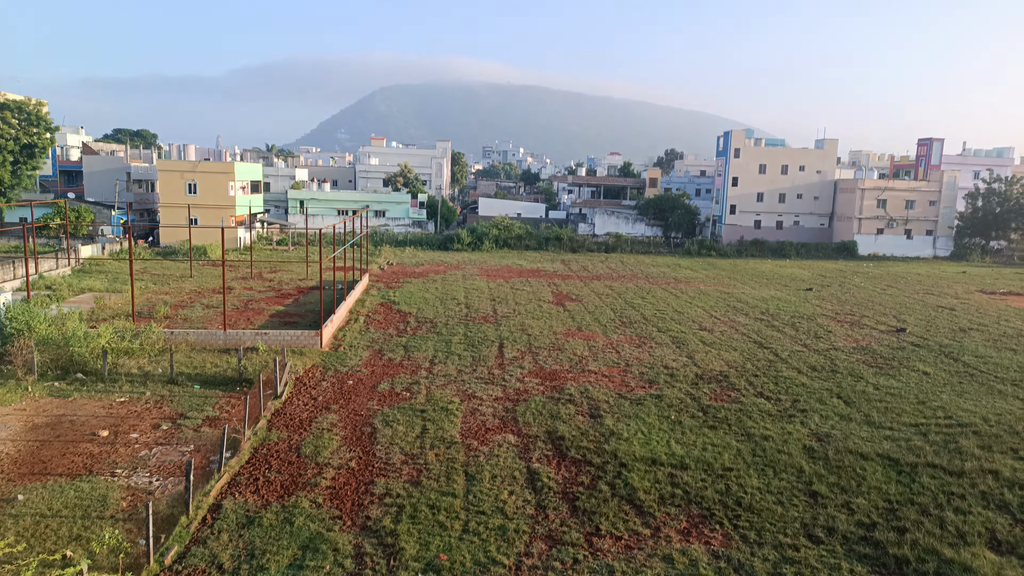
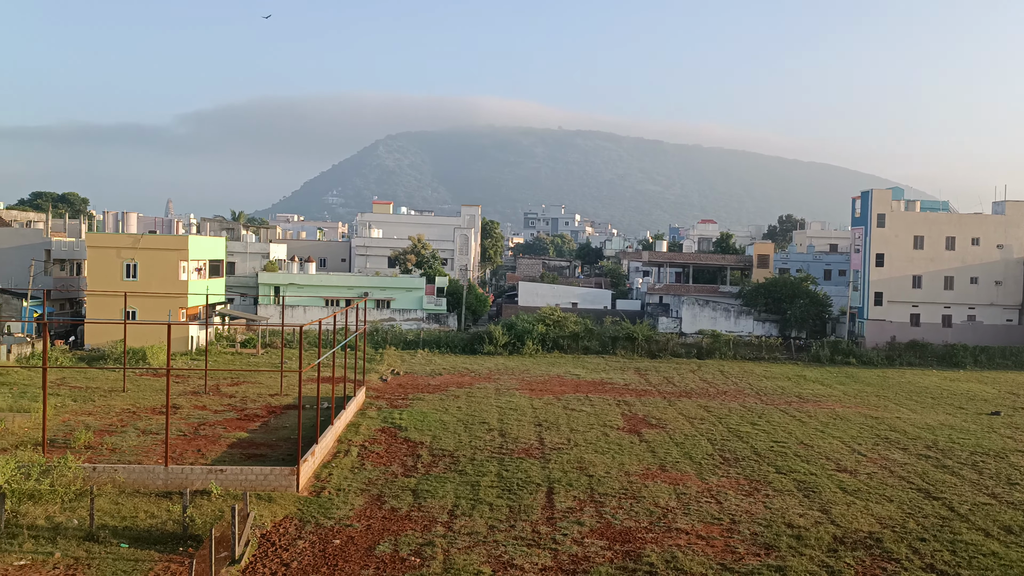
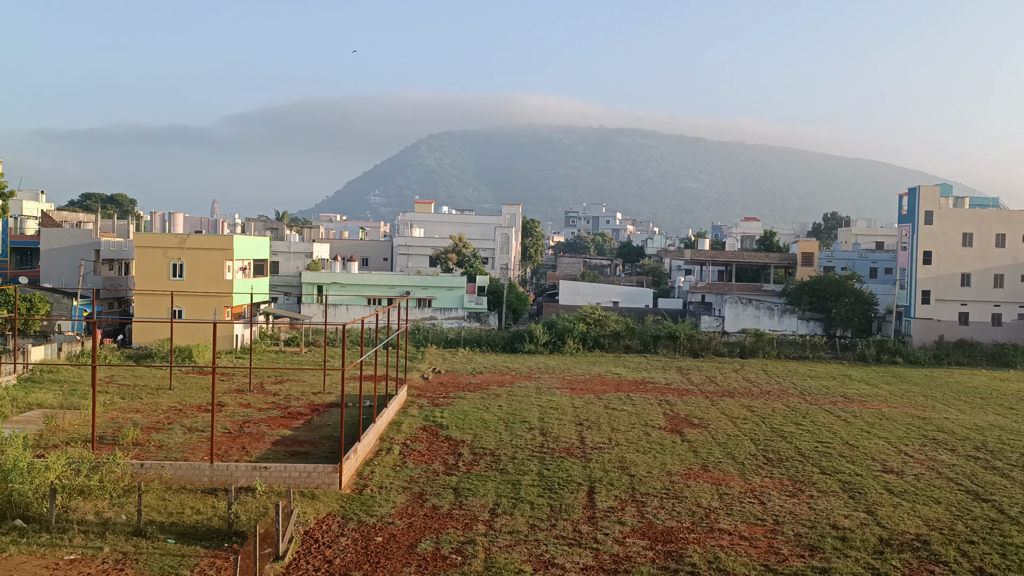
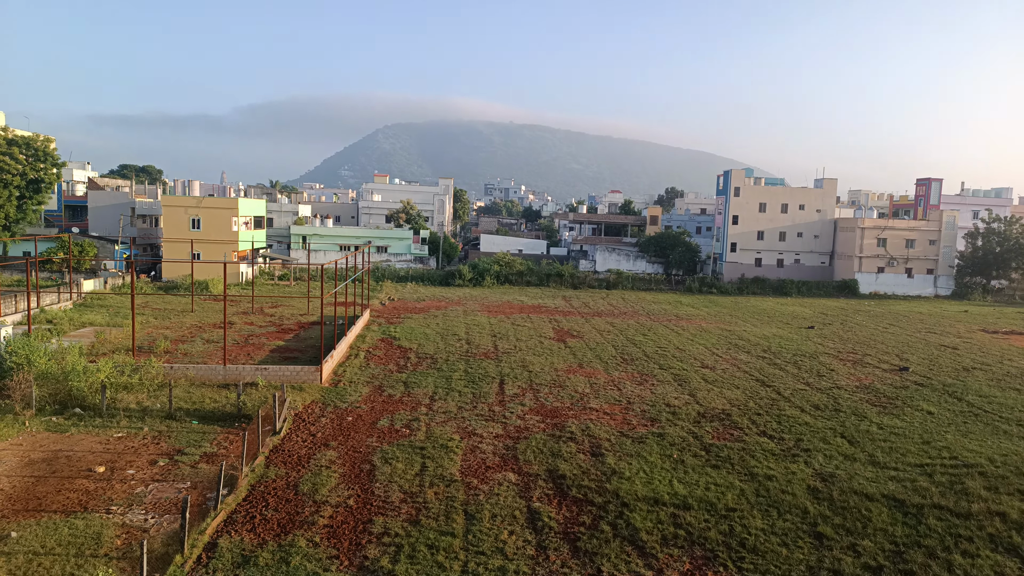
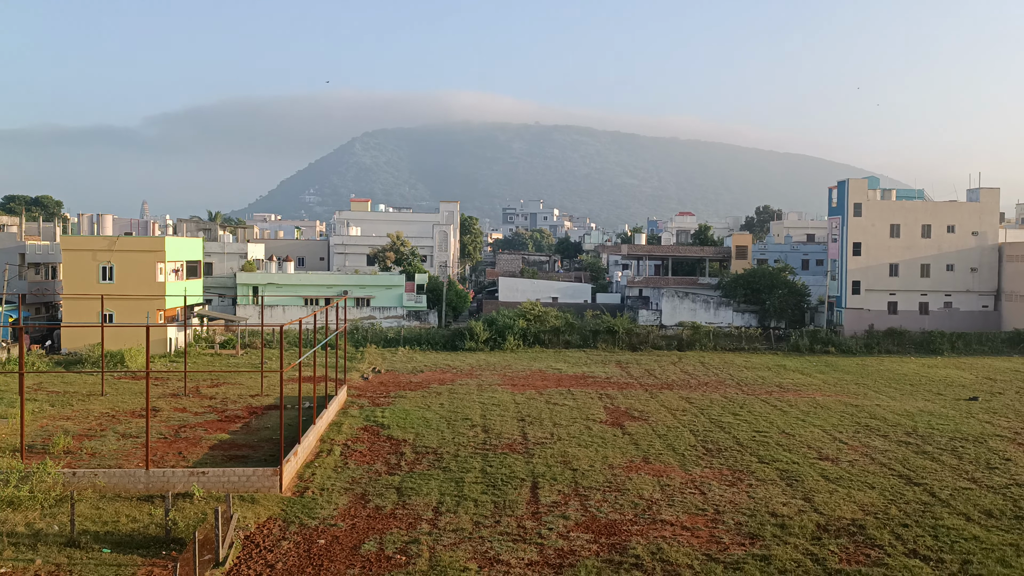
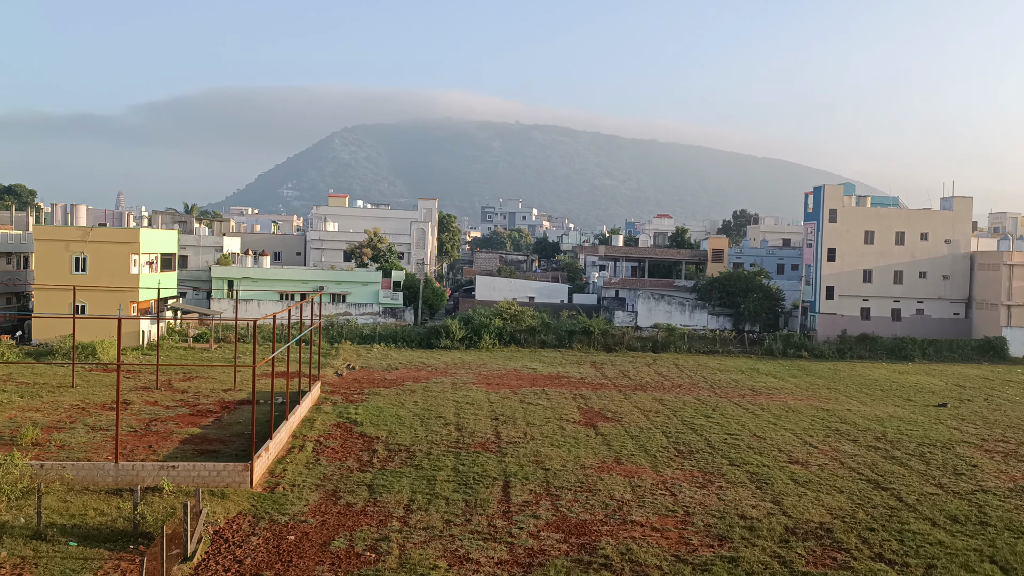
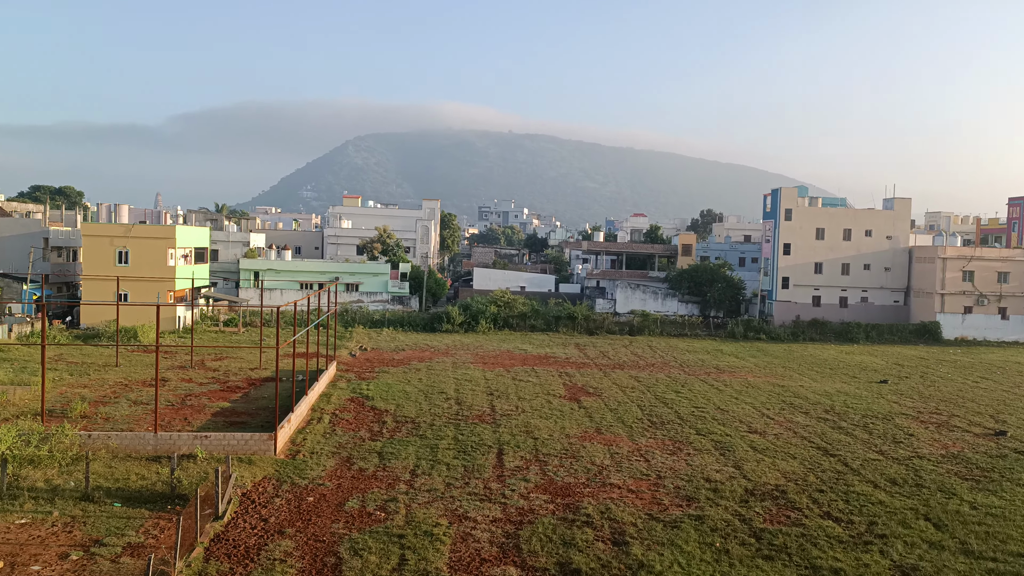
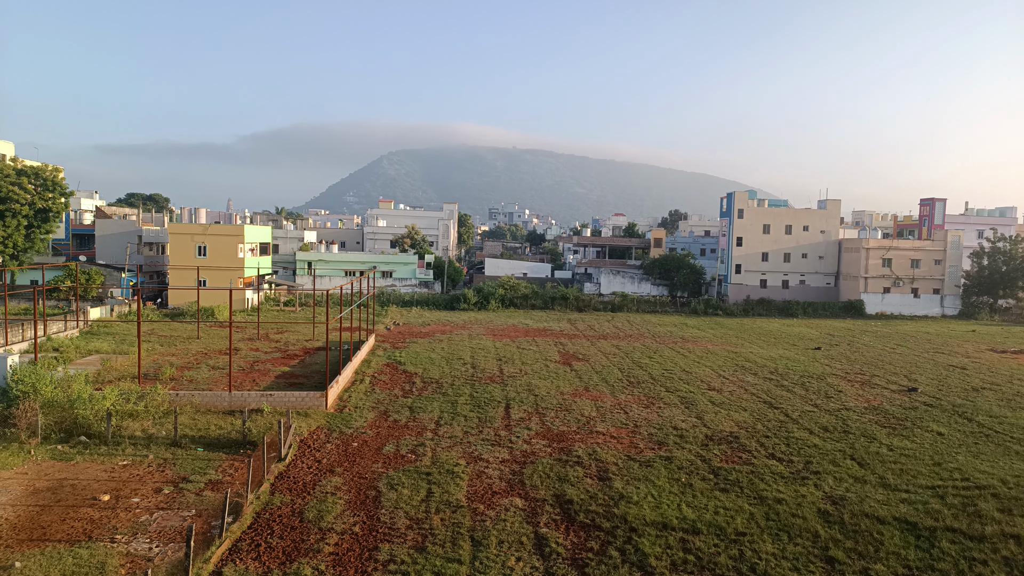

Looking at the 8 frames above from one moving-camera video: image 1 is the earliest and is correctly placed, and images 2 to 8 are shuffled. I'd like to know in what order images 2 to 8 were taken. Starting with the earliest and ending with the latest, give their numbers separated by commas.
4, 8, 7, 6, 2, 3, 5
